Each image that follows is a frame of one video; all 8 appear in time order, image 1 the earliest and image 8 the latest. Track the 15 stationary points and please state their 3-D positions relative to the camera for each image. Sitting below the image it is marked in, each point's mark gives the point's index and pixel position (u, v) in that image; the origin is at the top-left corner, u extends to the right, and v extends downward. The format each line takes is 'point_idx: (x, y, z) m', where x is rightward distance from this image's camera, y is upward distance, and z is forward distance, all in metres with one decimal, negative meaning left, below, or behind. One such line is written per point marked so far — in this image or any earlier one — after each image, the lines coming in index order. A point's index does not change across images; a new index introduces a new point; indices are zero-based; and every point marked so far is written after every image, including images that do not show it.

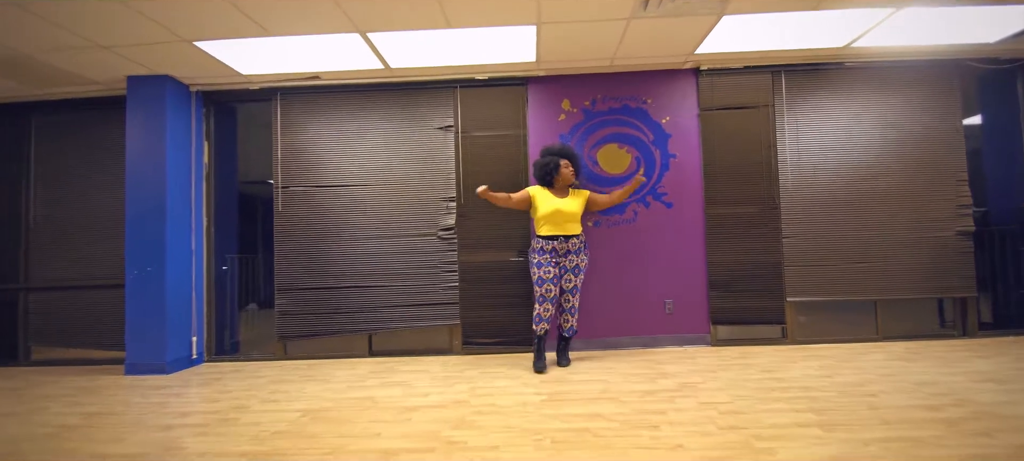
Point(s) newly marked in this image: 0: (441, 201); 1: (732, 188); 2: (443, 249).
0: (-0.6, +0.2, +3.8) m
1: (+1.8, +0.3, +3.6) m
2: (-0.6, -0.1, +3.7) m
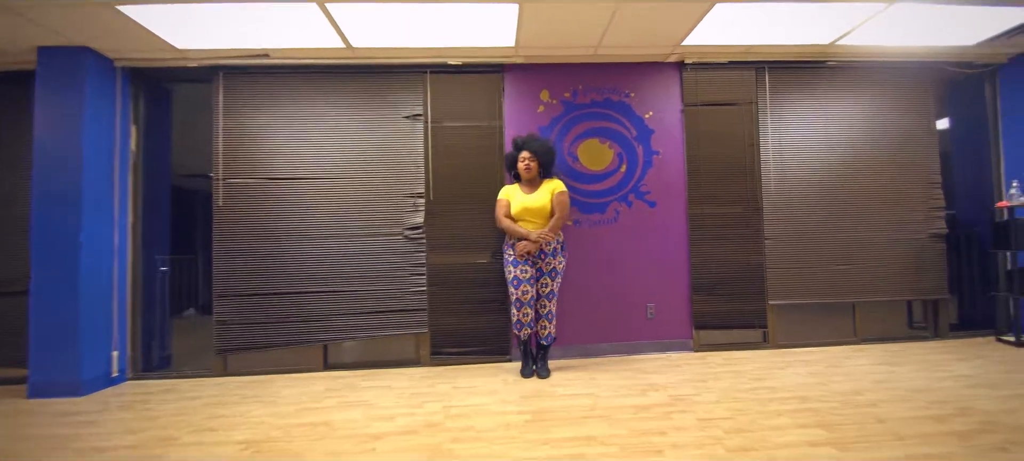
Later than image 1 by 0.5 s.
0: (-0.8, +0.2, +3.4) m
1: (+1.6, +0.3, +3.5) m
2: (-0.8, -0.1, +3.4) m
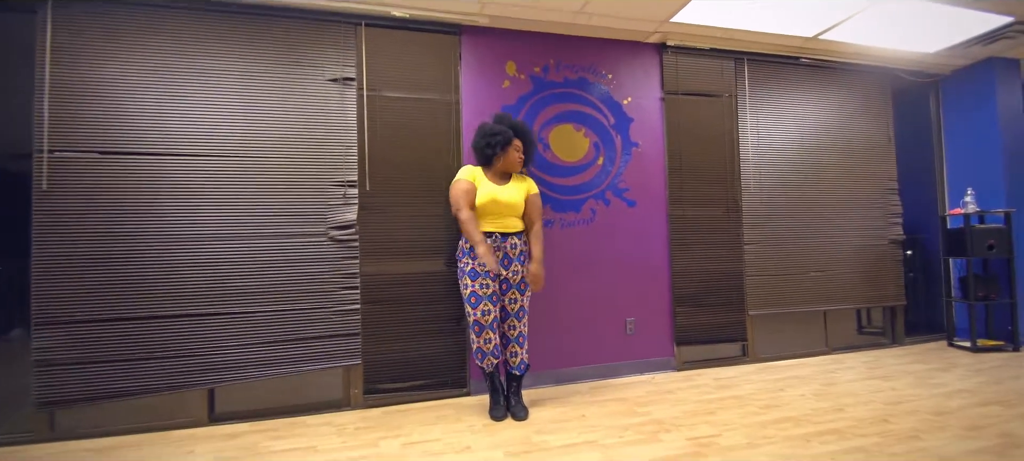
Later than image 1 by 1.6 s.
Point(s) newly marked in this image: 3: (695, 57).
0: (-1.0, +0.3, +2.6) m
1: (+1.3, +0.3, +3.2) m
2: (-1.0, -0.1, +2.6) m
3: (+1.3, +1.2, +3.2) m
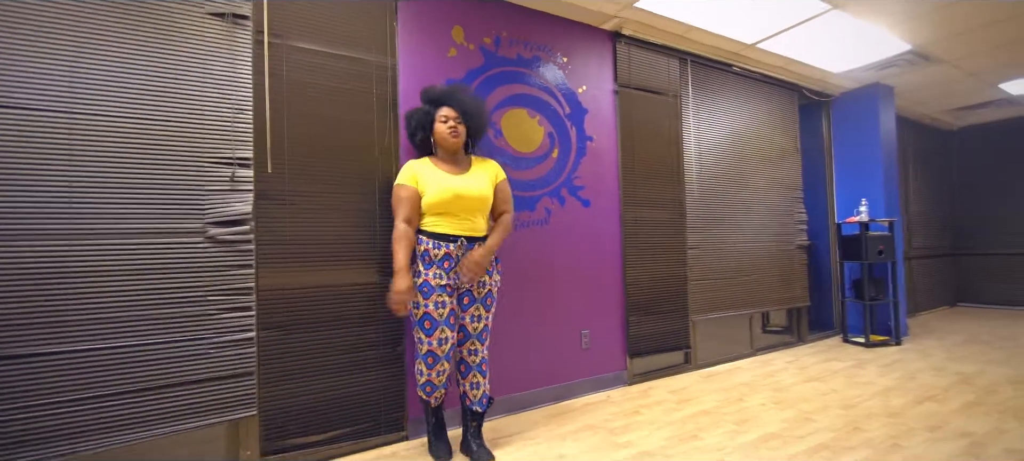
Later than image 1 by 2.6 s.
0: (-1.2, +0.3, +1.8) m
1: (+0.9, +0.3, +3.0) m
2: (-1.2, -0.1, +1.8) m
3: (+0.9, +1.2, +3.0) m
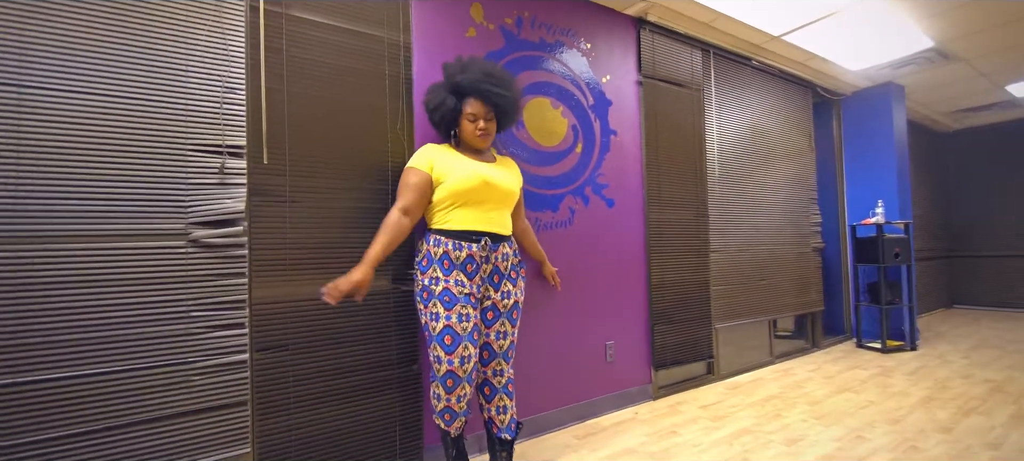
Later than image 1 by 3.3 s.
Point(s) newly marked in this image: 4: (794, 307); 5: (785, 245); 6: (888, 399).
0: (-1.0, +0.3, +1.5) m
1: (+1.0, +0.3, +2.8) m
2: (-1.0, -0.1, +1.5) m
3: (+1.0, +1.2, +2.8) m
4: (+2.2, -0.6, +3.5) m
5: (+2.1, -0.1, +3.5) m
6: (+2.1, -0.9, +2.5) m
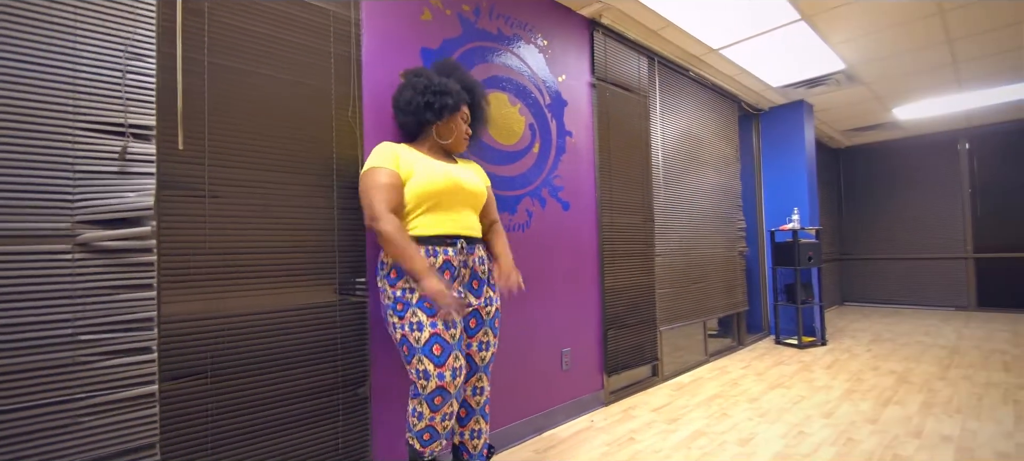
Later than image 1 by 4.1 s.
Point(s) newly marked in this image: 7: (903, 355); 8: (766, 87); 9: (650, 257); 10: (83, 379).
0: (-1.1, +0.3, +1.2) m
1: (+0.7, +0.2, +2.8) m
2: (-1.1, -0.1, +1.2) m
3: (+0.7, +1.2, +2.8) m
4: (+1.7, -0.6, +3.7) m
5: (+1.6, -0.1, +3.7) m
6: (+1.8, -1.0, +2.7) m
7: (+2.9, -0.9, +3.4) m
8: (+2.1, +1.2, +3.8) m
9: (+0.9, -0.2, +3.0) m
10: (-1.1, -0.4, +1.2) m
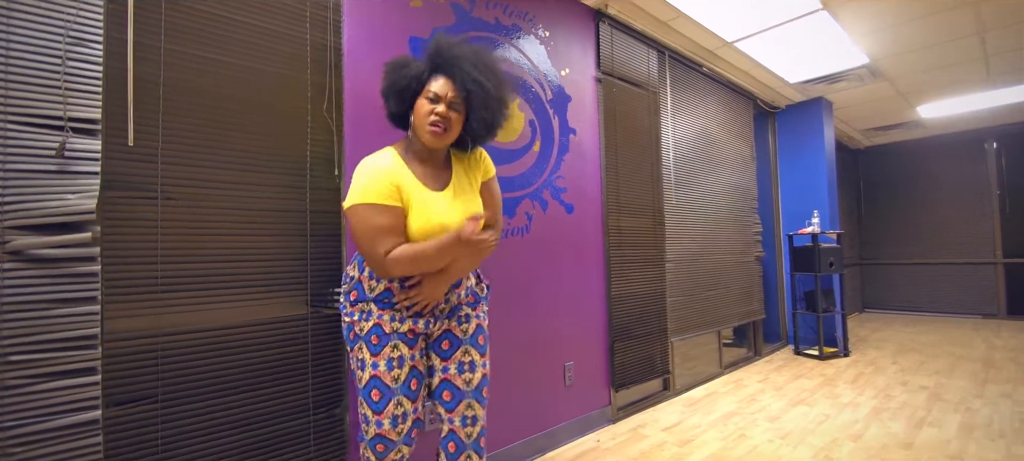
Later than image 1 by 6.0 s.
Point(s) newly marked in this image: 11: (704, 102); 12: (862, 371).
0: (-1.1, +0.2, +1.1) m
1: (+0.7, +0.2, +2.6) m
2: (-1.1, -0.1, +1.0) m
3: (+0.7, +1.1, +2.7) m
4: (+1.7, -0.7, +3.5) m
5: (+1.7, -0.2, +3.5) m
6: (+1.8, -1.0, +2.5) m
7: (+2.9, -1.0, +3.2) m
8: (+2.2, +1.2, +3.6) m
9: (+0.9, -0.2, +2.8) m
10: (-1.1, -0.4, +1.0) m
11: (+1.4, +0.9, +3.3) m
12: (+2.4, -1.0, +3.2) m
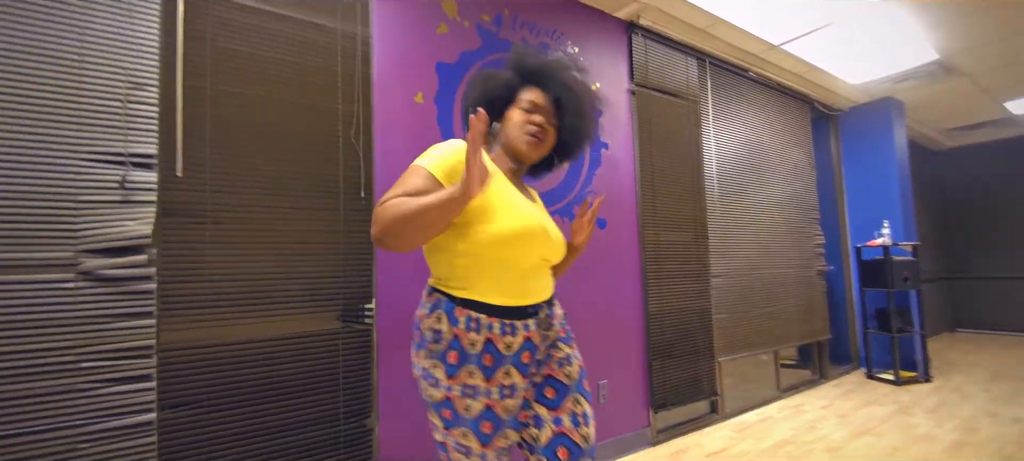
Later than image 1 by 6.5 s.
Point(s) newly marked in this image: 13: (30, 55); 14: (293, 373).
0: (-1.1, +0.2, +1.2) m
1: (+0.9, +0.1, +2.5) m
2: (-1.1, -0.2, +1.2) m
3: (+0.9, +1.0, +2.6) m
4: (+2.1, -0.7, +3.3) m
5: (+2.0, -0.3, +3.3) m
6: (+2.0, -1.0, +2.2) m
7: (+3.2, -1.0, +2.8) m
8: (+2.5, +1.1, +3.4) m
9: (+1.1, -0.3, +2.7) m
10: (-1.1, -0.5, +1.2) m
11: (+1.7, +0.8, +3.2) m
12: (+2.7, -1.1, +2.9) m
13: (-1.2, +0.4, +1.2) m
14: (-0.7, -0.5, +1.5) m
